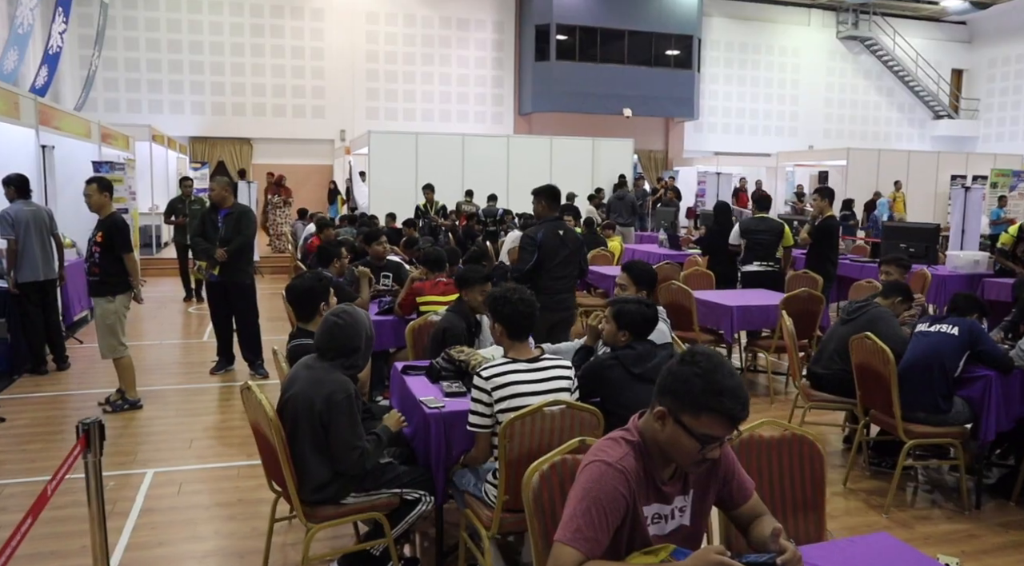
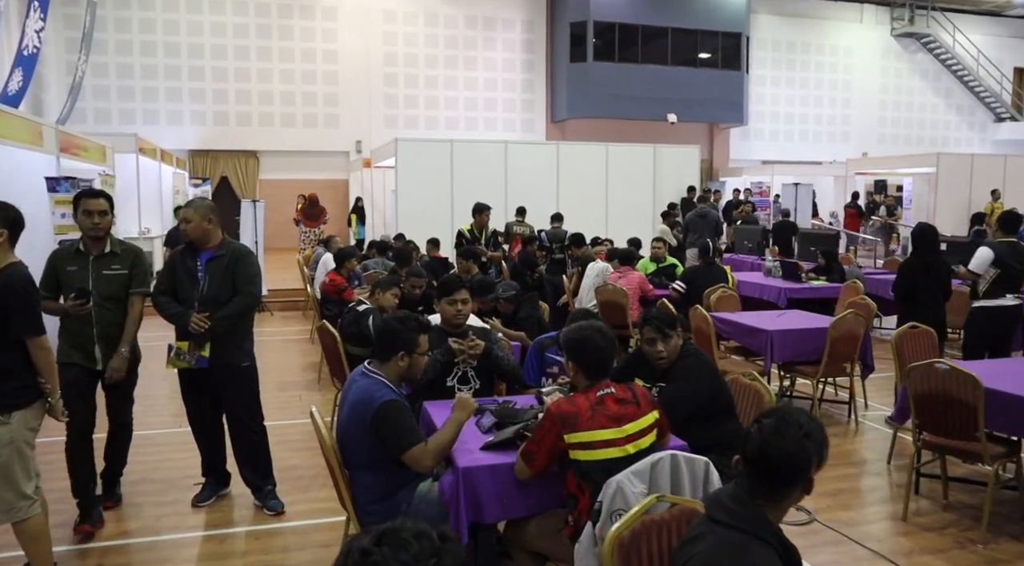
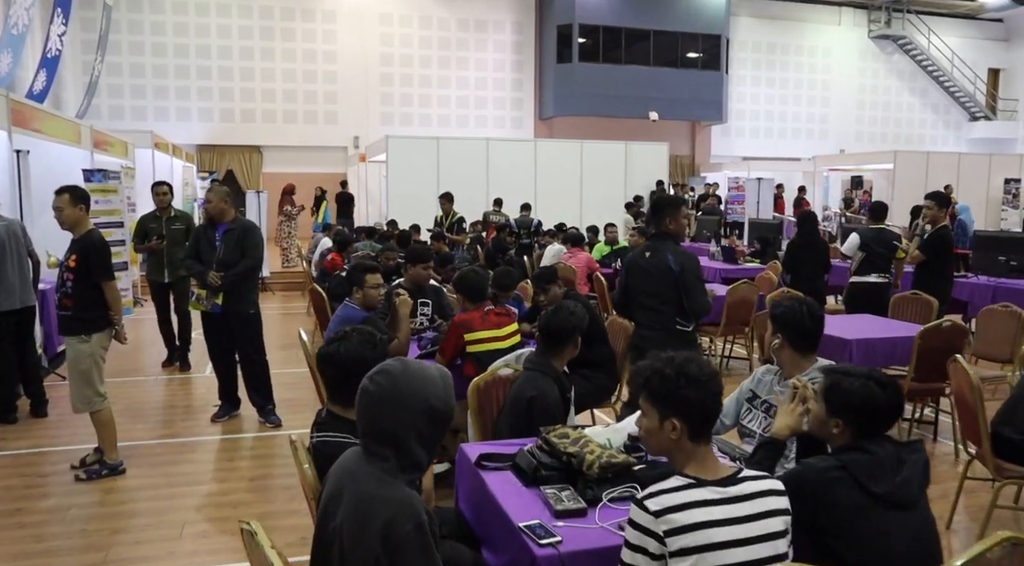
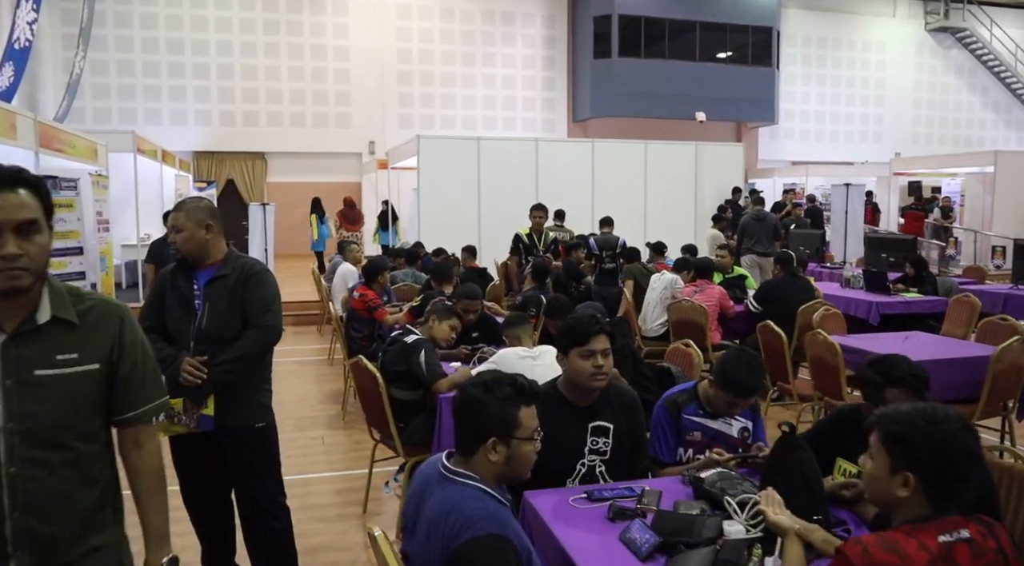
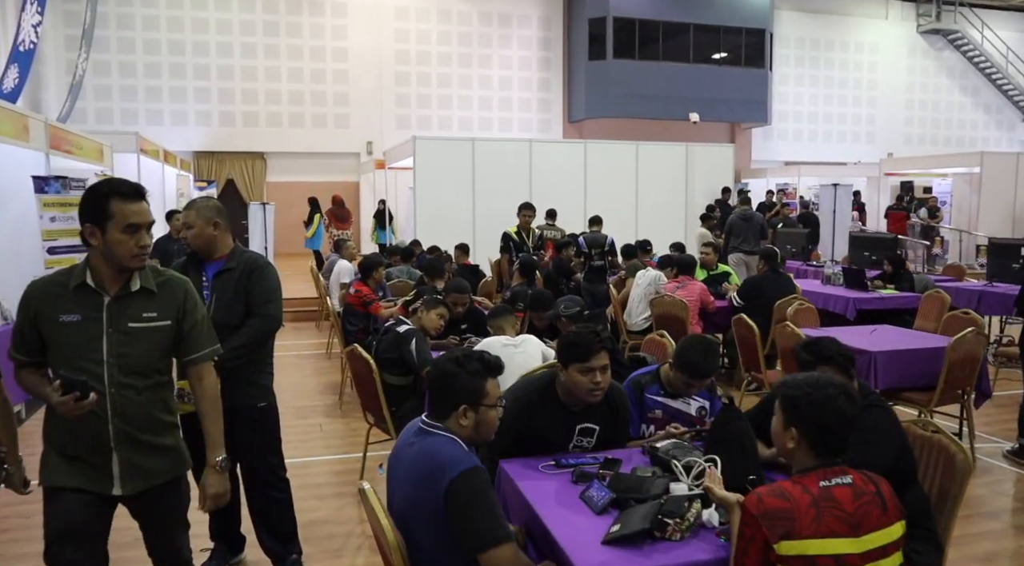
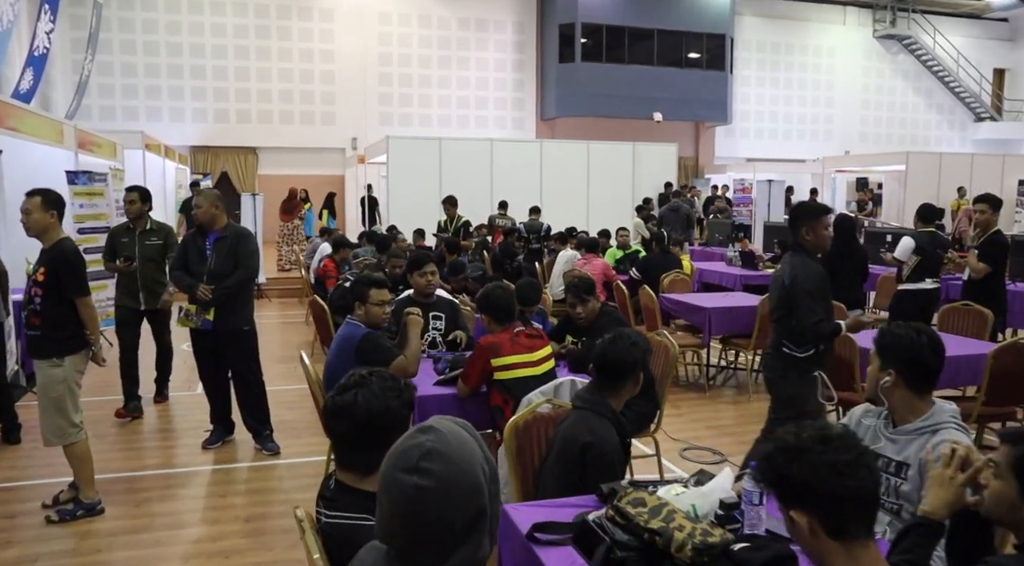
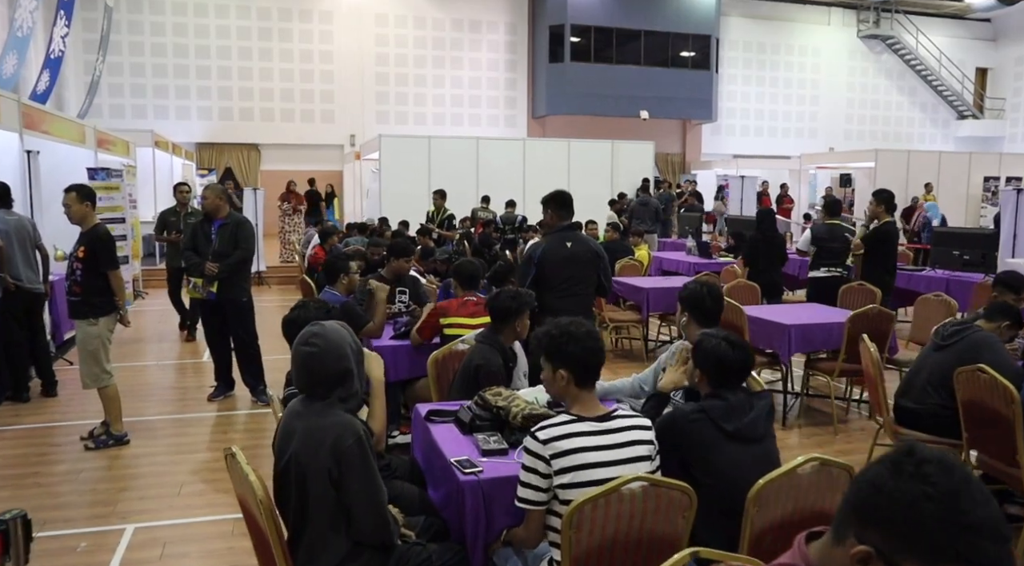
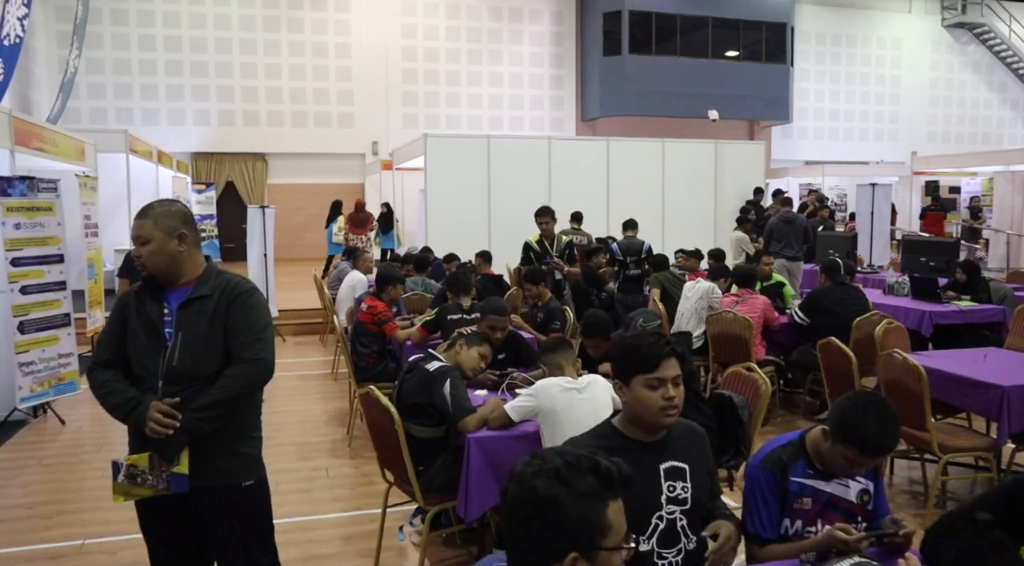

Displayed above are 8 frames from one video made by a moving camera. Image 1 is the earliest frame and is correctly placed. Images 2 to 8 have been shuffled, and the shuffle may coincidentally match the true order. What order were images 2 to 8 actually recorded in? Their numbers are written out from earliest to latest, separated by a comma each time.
7, 3, 6, 2, 5, 4, 8
